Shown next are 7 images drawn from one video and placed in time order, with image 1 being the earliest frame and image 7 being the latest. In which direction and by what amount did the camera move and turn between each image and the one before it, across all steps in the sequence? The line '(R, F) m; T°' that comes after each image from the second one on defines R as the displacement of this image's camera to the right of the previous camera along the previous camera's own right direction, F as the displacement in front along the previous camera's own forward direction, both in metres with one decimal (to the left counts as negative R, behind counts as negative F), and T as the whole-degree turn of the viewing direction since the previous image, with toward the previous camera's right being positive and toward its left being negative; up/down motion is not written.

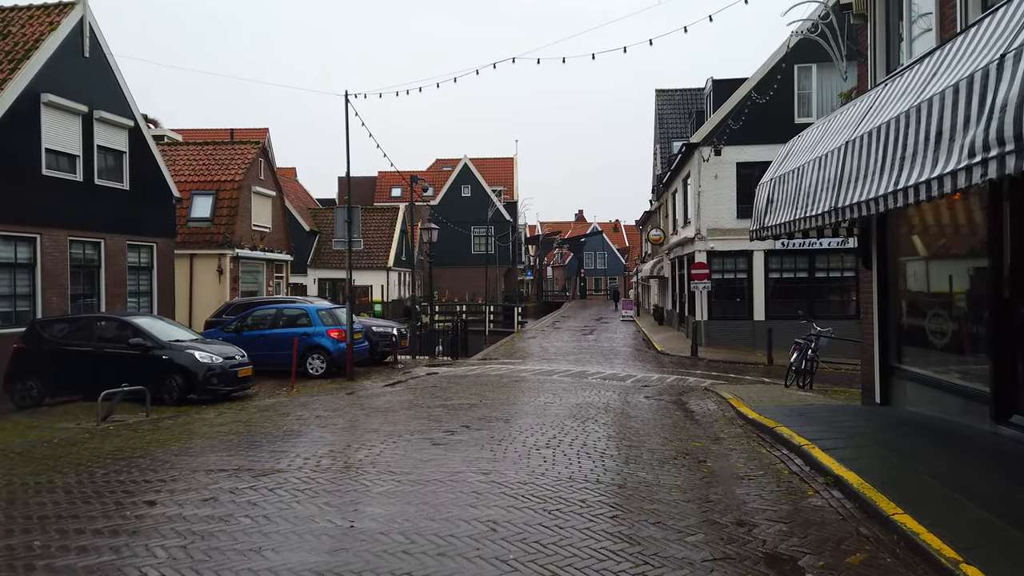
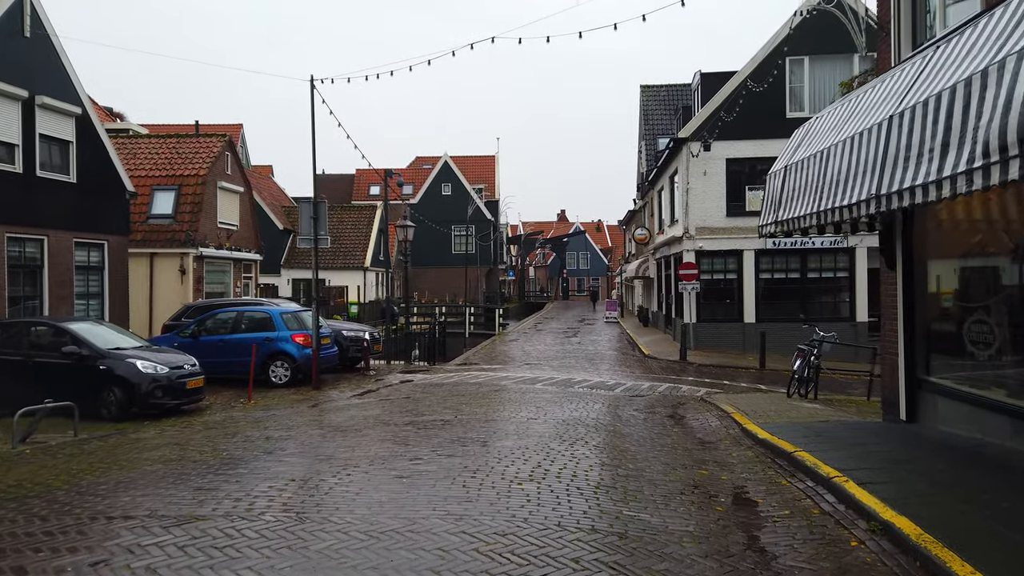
(0.0, +1.1) m; +1°
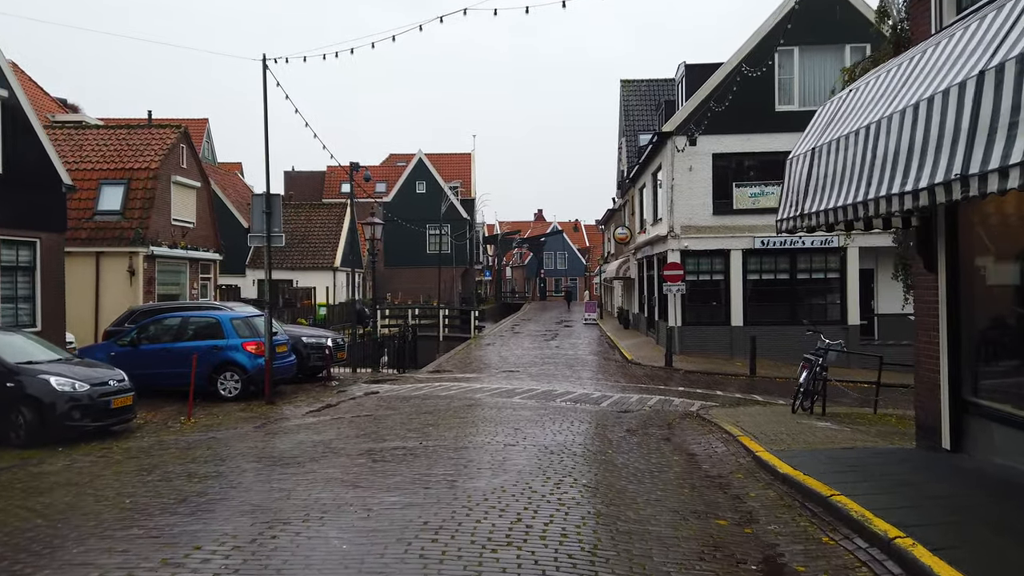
(0.0, +1.3) m; +2°
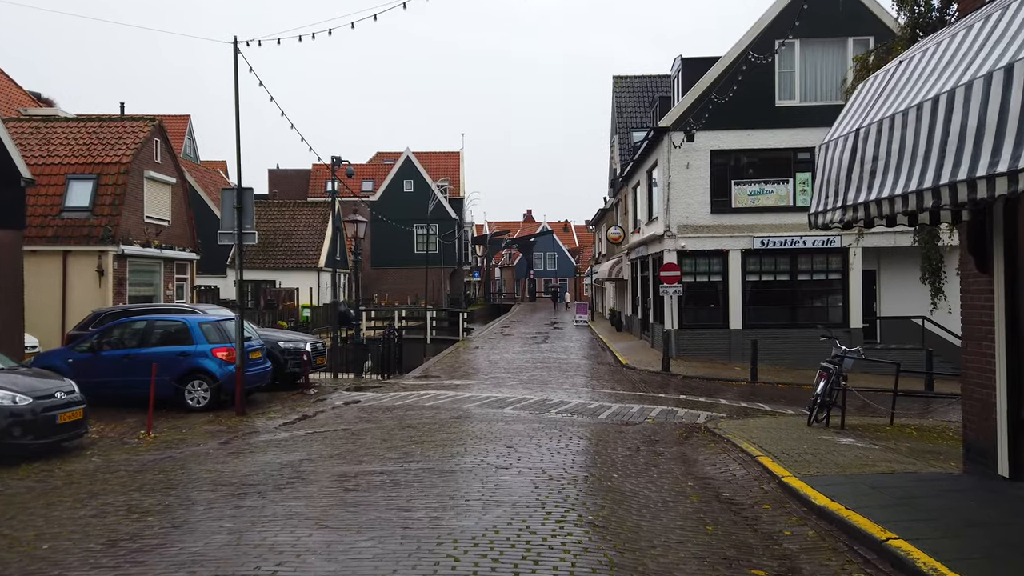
(0.0, +0.9) m; +1°
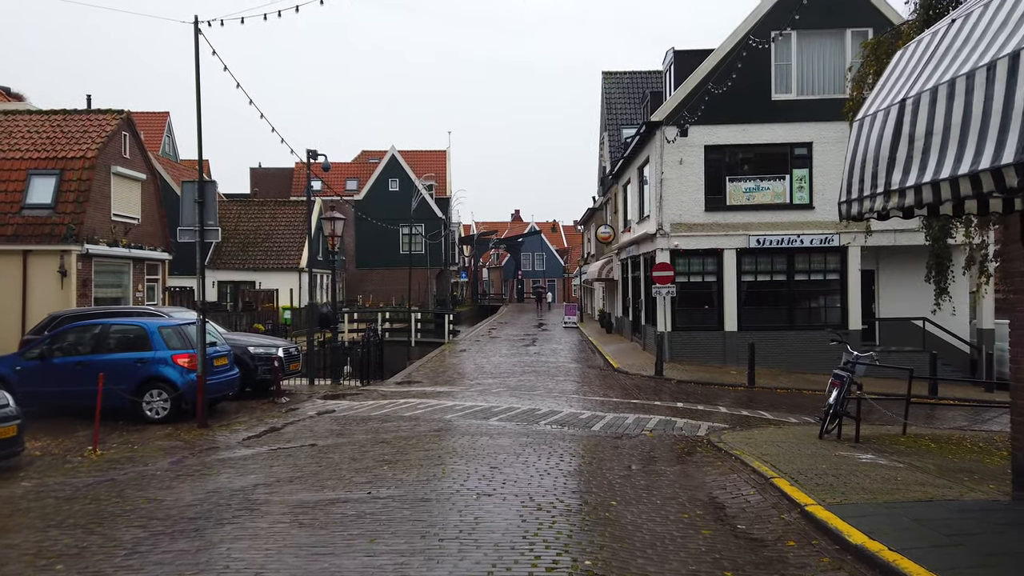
(0.0, +0.9) m; +1°
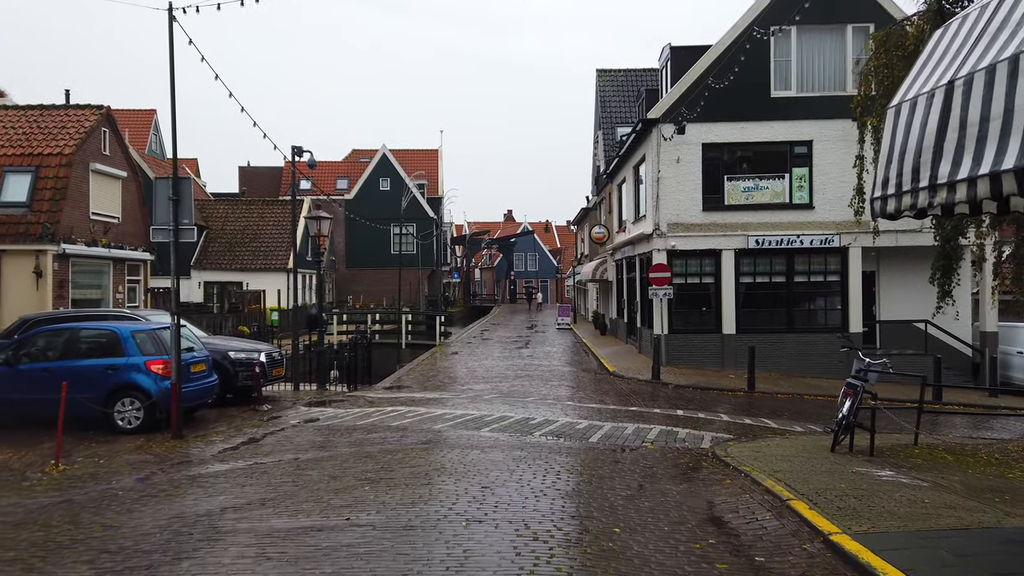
(0.0, +0.6) m; +1°
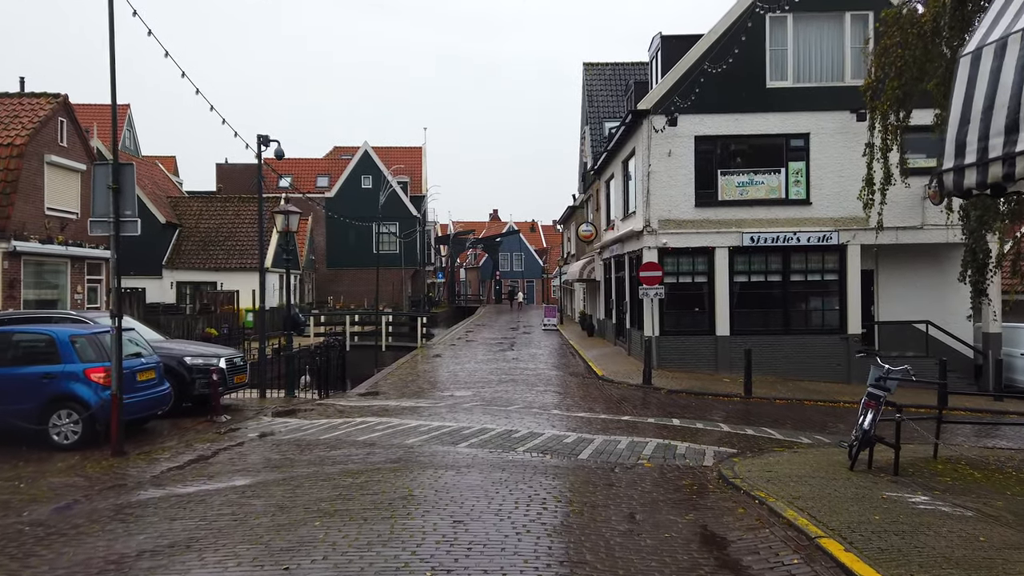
(+0.1, +1.0) m; +1°
